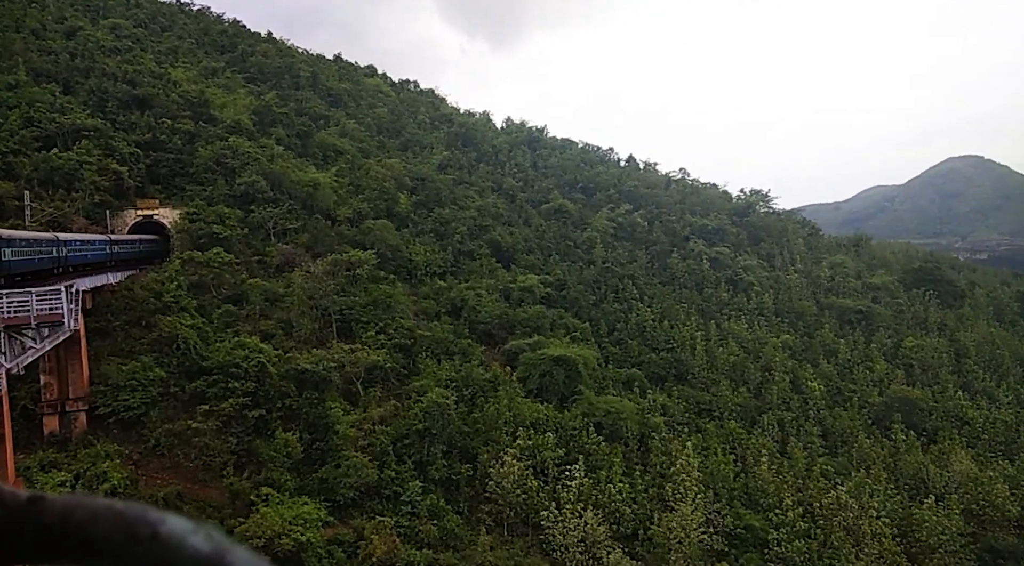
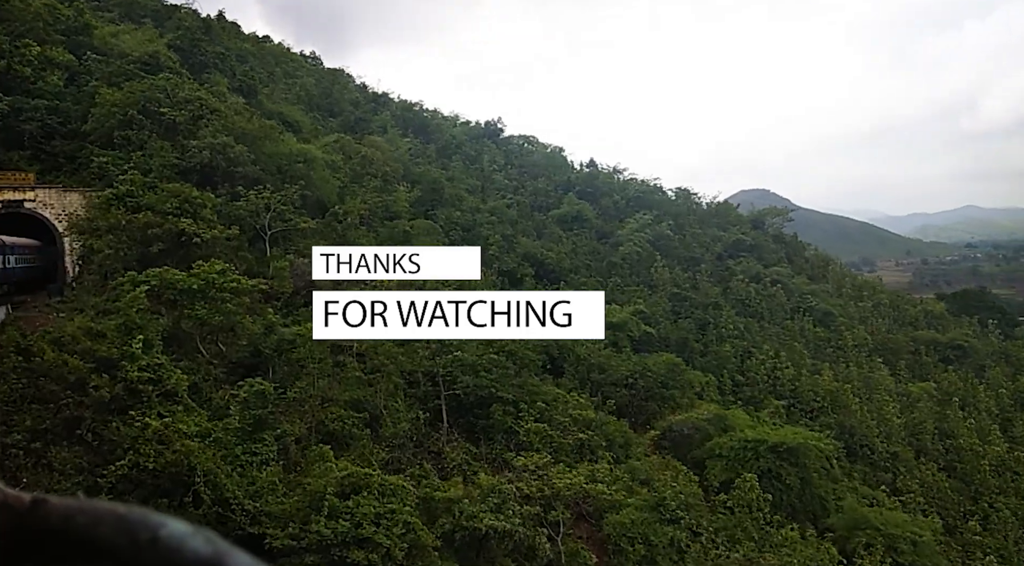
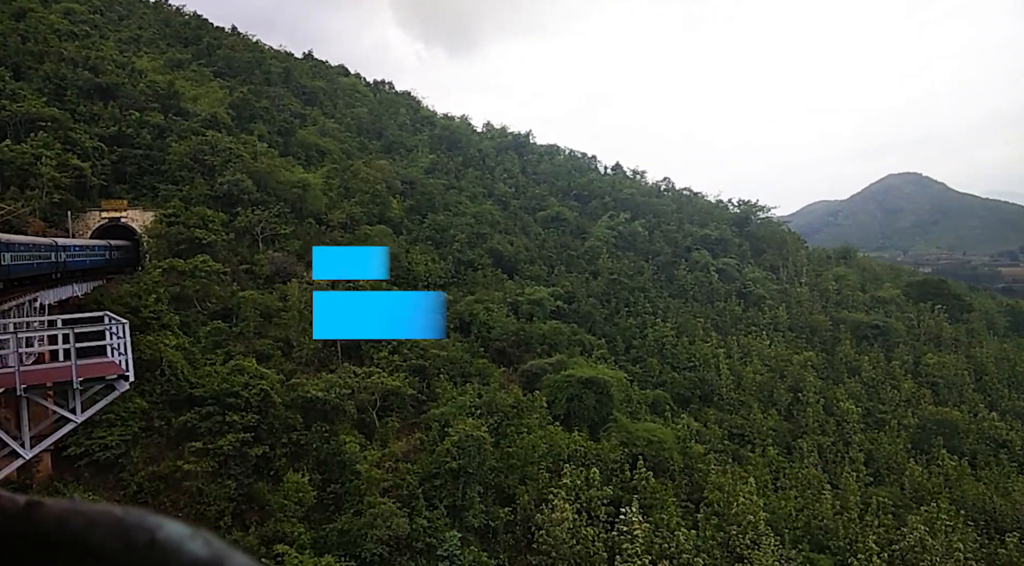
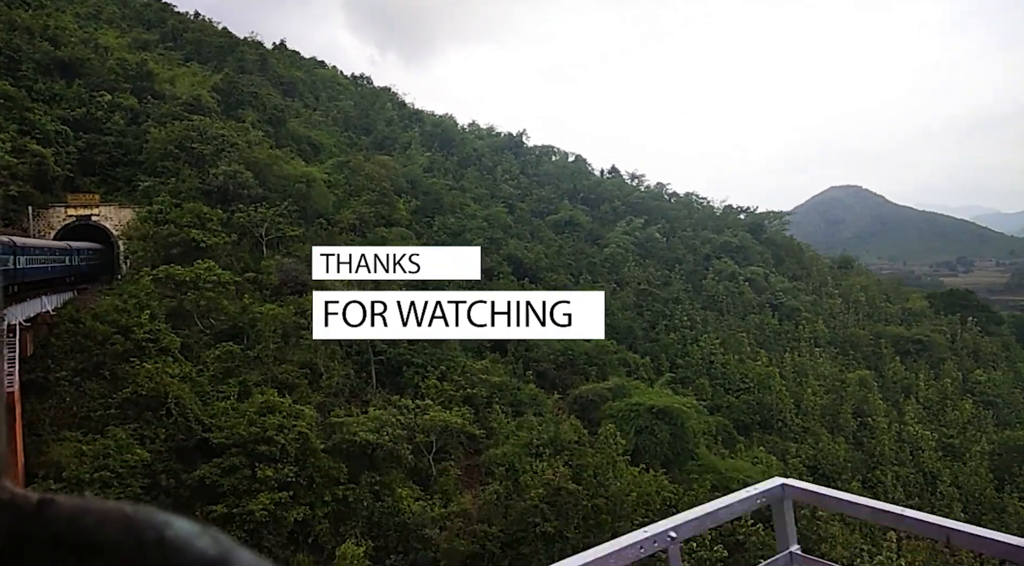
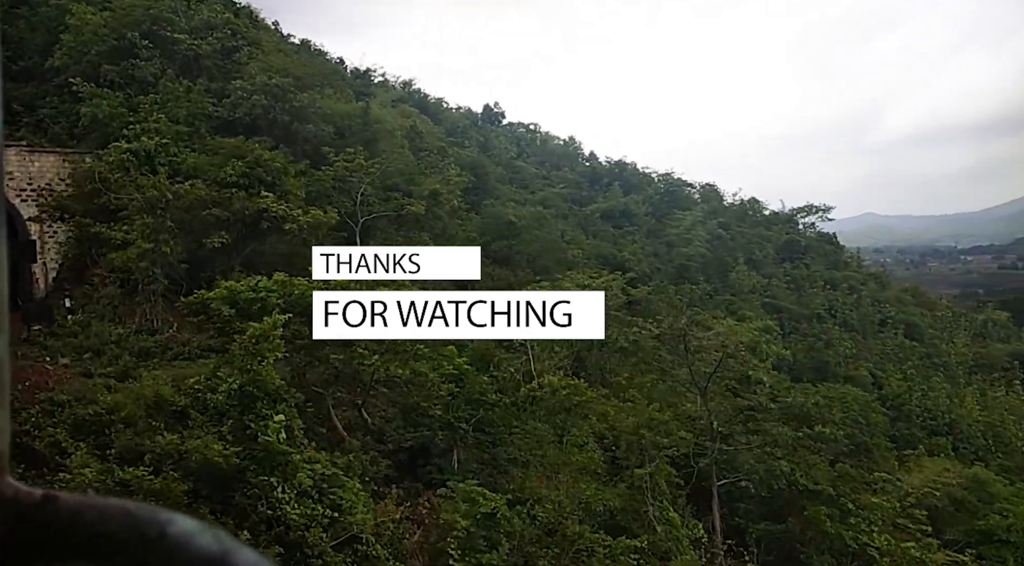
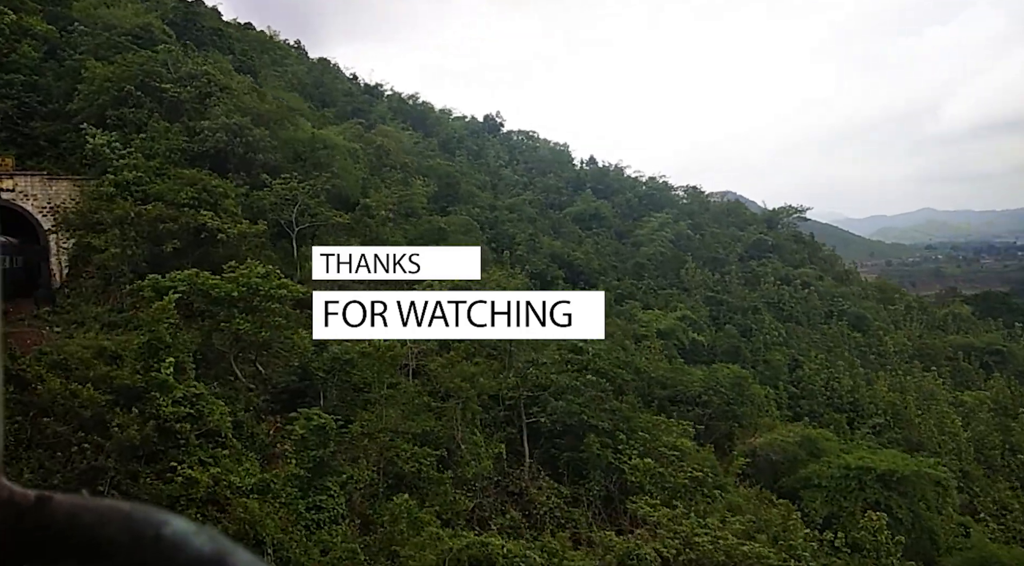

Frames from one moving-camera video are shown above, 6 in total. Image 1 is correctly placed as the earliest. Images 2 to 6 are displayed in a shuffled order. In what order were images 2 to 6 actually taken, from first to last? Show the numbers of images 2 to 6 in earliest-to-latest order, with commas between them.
3, 4, 2, 6, 5
